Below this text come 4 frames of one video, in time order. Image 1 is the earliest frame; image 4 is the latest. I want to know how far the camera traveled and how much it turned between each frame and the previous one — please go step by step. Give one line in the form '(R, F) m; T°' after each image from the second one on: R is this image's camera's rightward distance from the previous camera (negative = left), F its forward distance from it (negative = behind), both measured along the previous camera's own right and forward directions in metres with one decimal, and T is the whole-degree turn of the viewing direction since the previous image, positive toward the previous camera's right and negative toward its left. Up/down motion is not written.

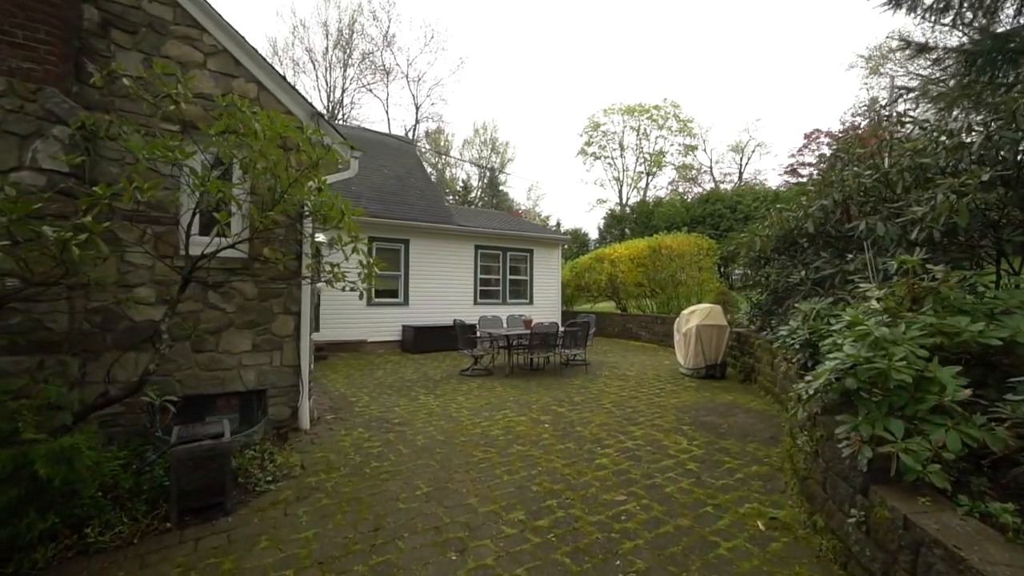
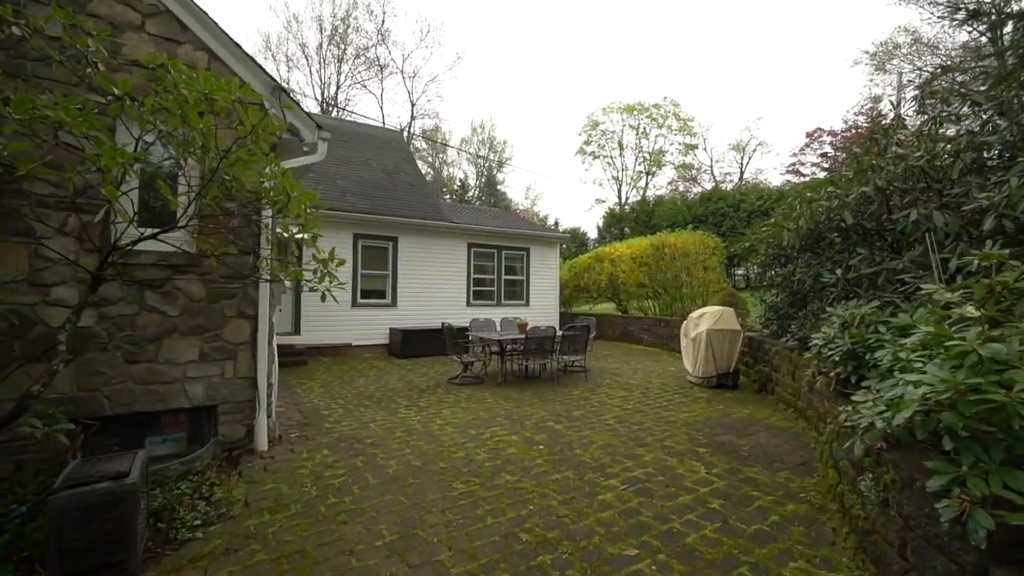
(+0.1, +0.6) m; 0°
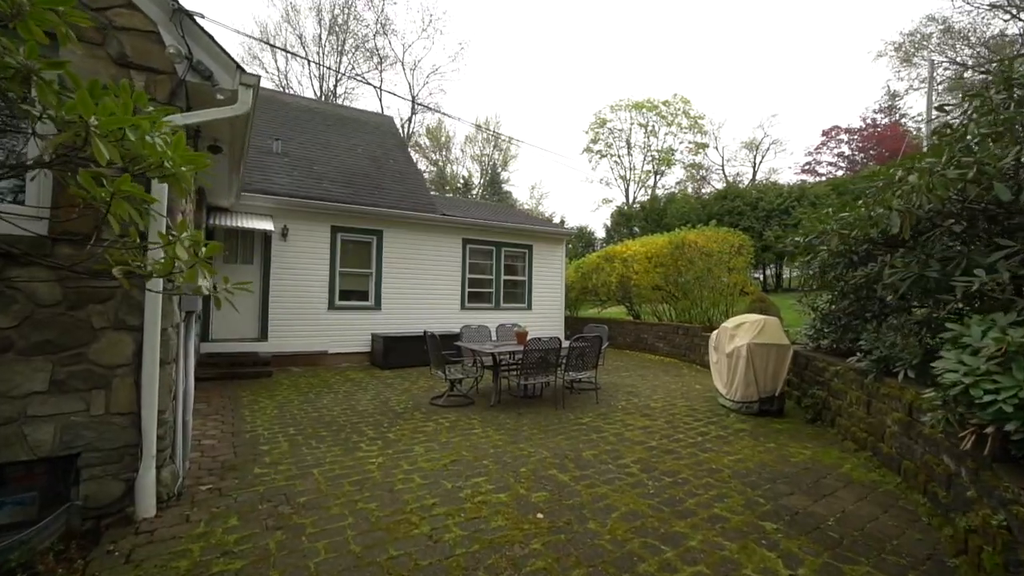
(+0.1, +1.1) m; -1°
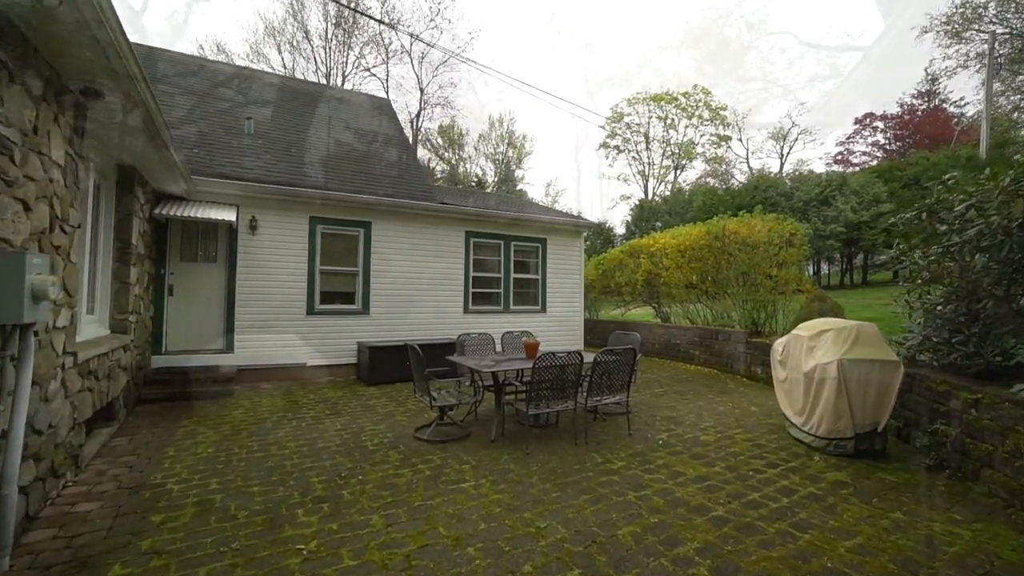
(+0.1, +1.3) m; -2°
